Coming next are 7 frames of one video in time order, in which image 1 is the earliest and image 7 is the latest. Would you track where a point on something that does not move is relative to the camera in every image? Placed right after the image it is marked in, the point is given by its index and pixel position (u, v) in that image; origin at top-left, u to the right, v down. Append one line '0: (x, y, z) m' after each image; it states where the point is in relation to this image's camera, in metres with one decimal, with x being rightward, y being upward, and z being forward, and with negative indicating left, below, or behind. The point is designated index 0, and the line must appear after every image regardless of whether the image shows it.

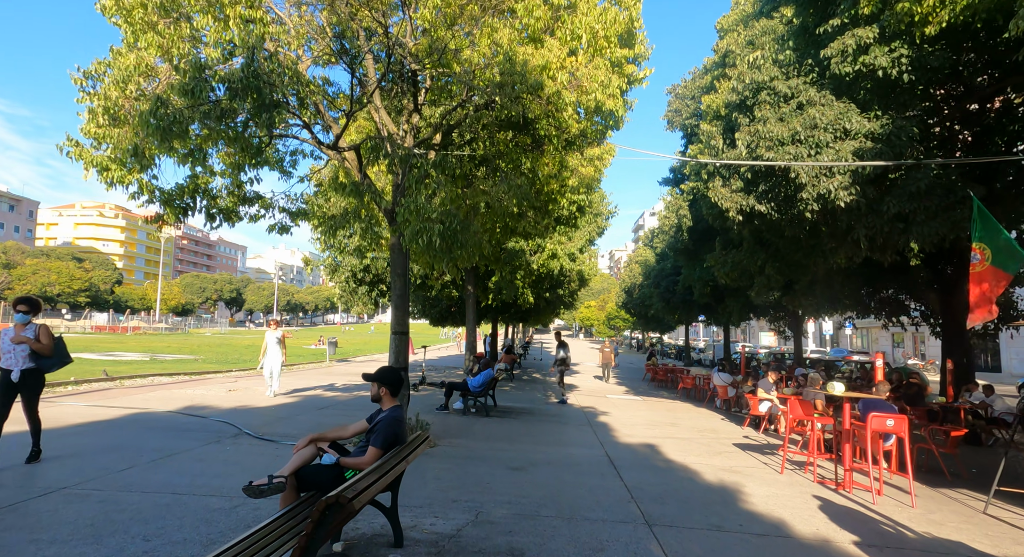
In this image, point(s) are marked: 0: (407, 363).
0: (-1.6, -1.3, +8.8) m
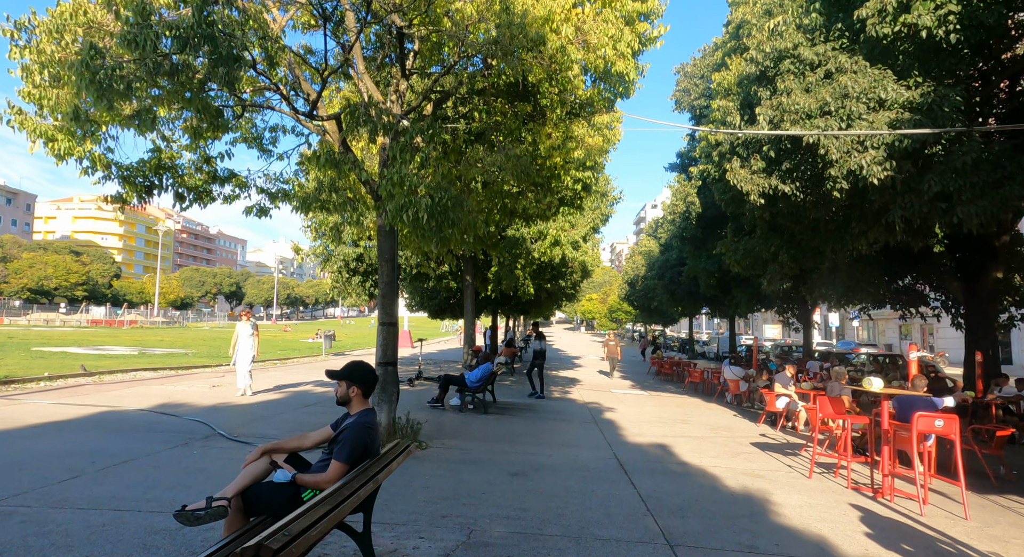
0: (-1.6, -1.1, +8.0) m
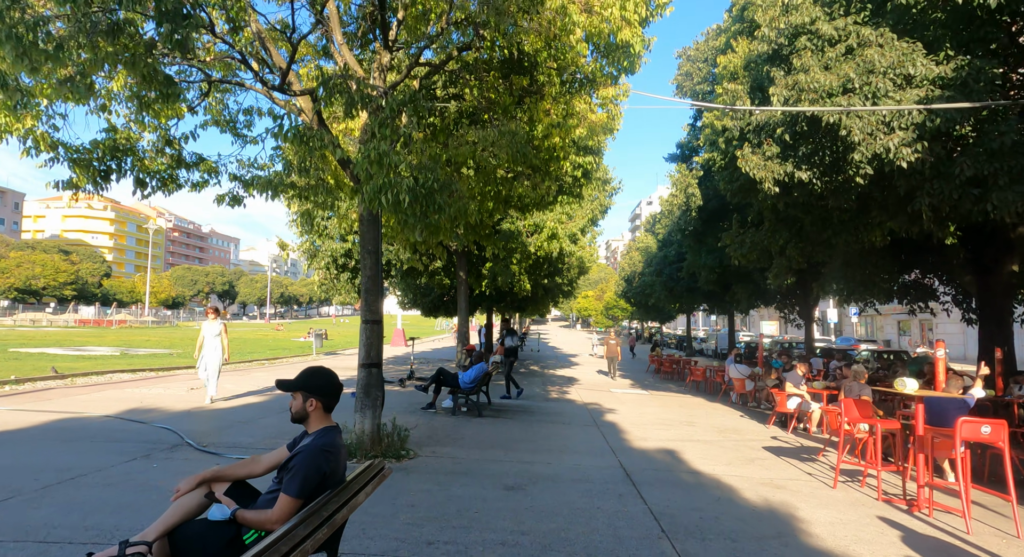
0: (-1.7, -1.0, +7.3) m
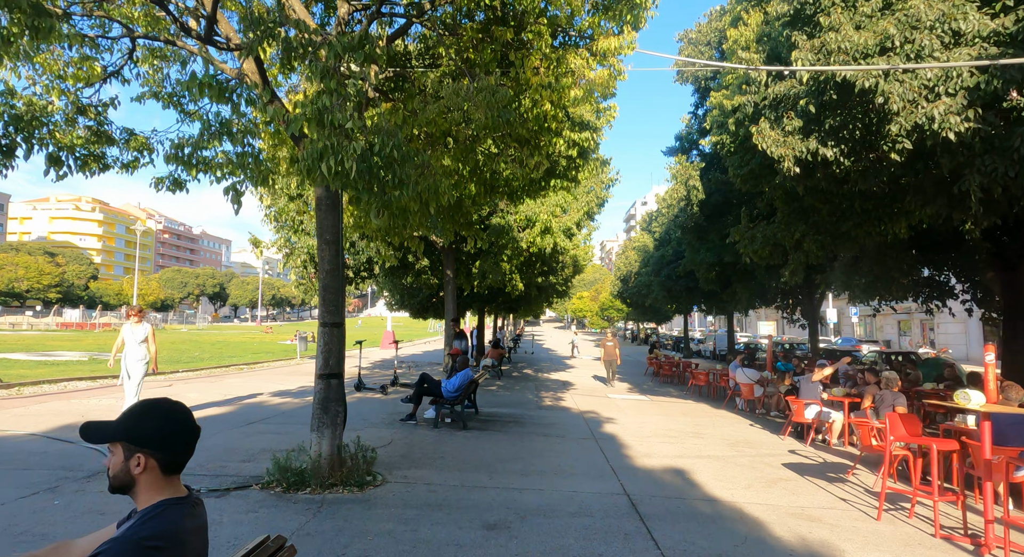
0: (-1.9, -1.0, +6.2) m
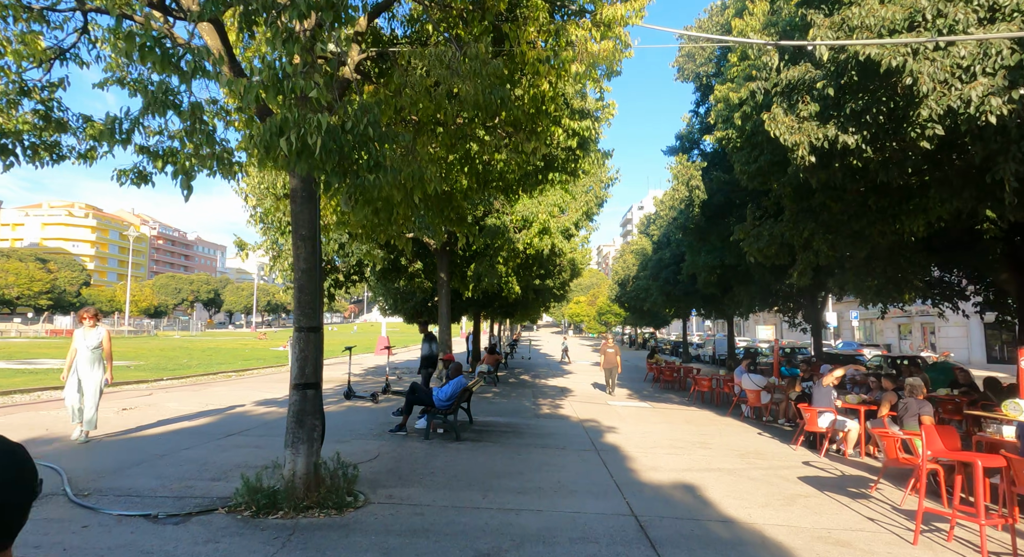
0: (-1.9, -1.0, +5.6) m
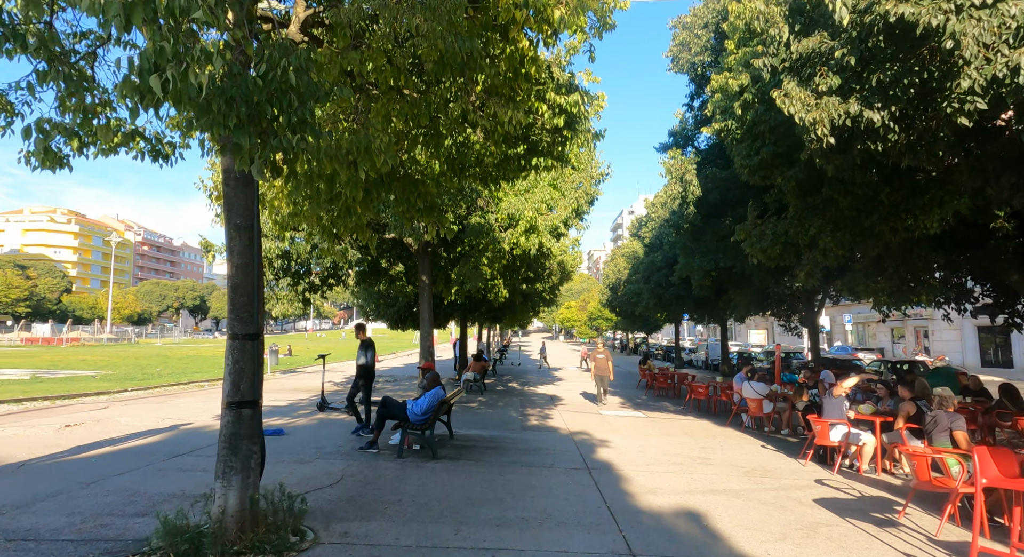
0: (-2.1, -0.9, +4.7) m
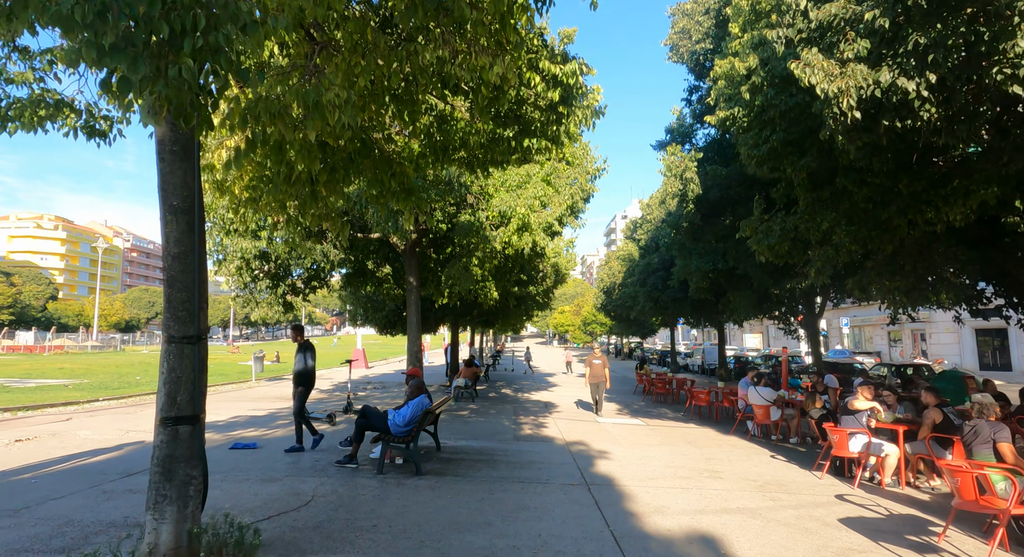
0: (-2.2, -0.9, +4.0) m
